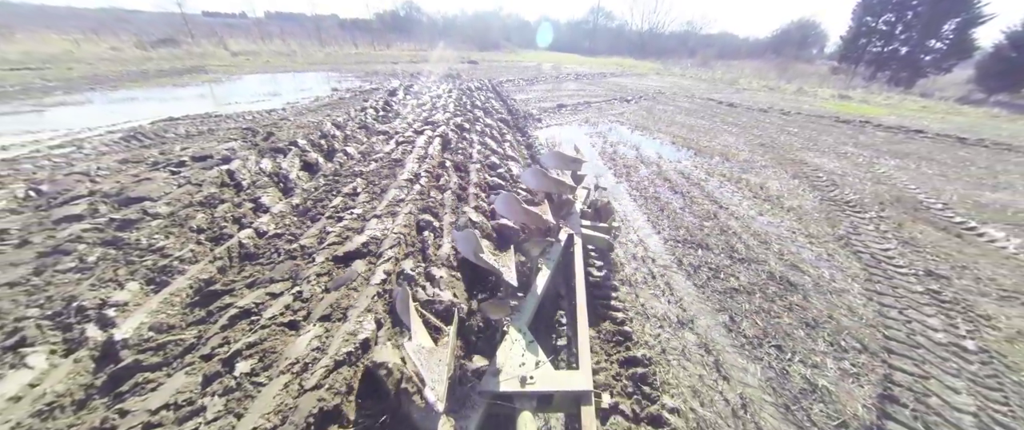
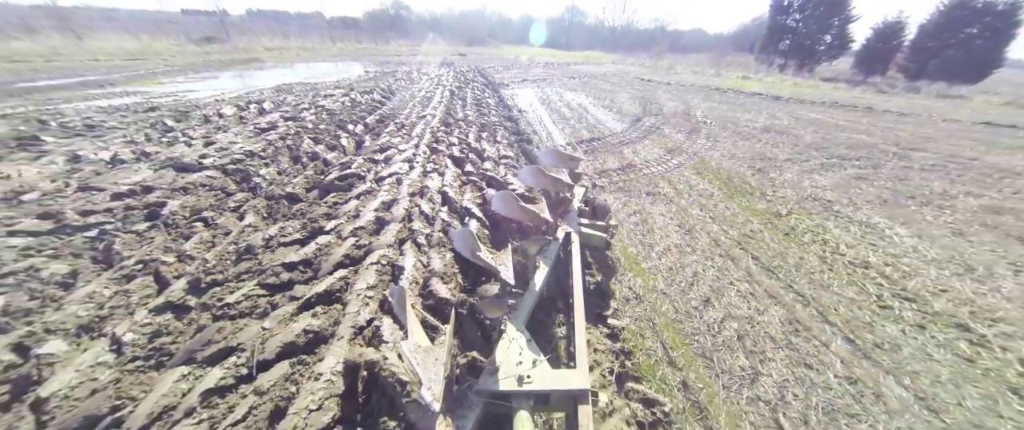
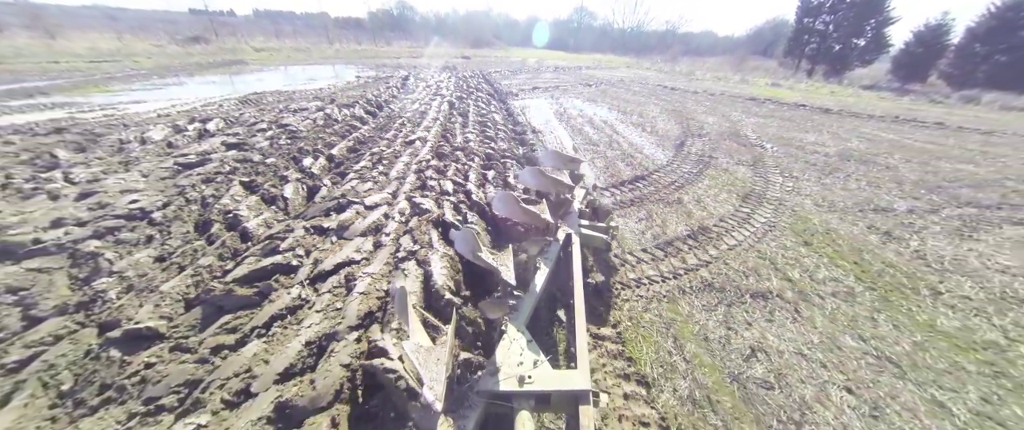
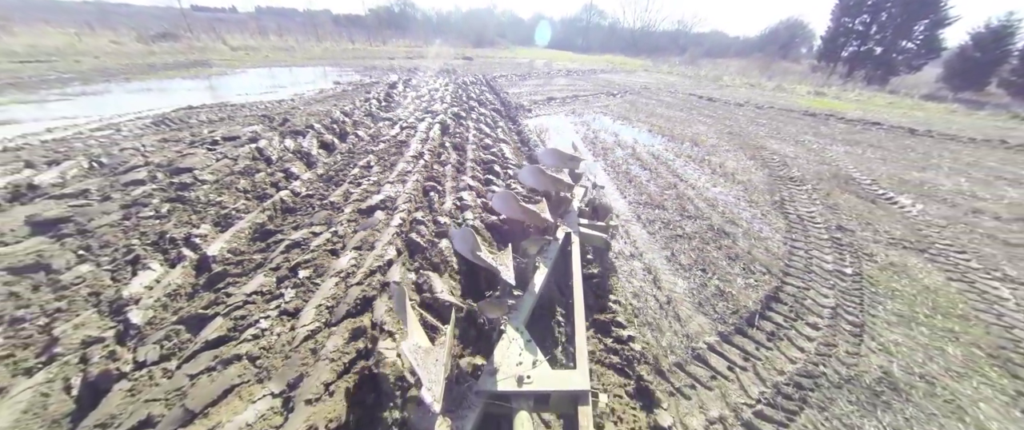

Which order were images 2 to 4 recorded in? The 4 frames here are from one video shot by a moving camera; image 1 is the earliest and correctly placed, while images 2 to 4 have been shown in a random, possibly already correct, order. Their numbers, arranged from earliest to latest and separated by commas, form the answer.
4, 3, 2
